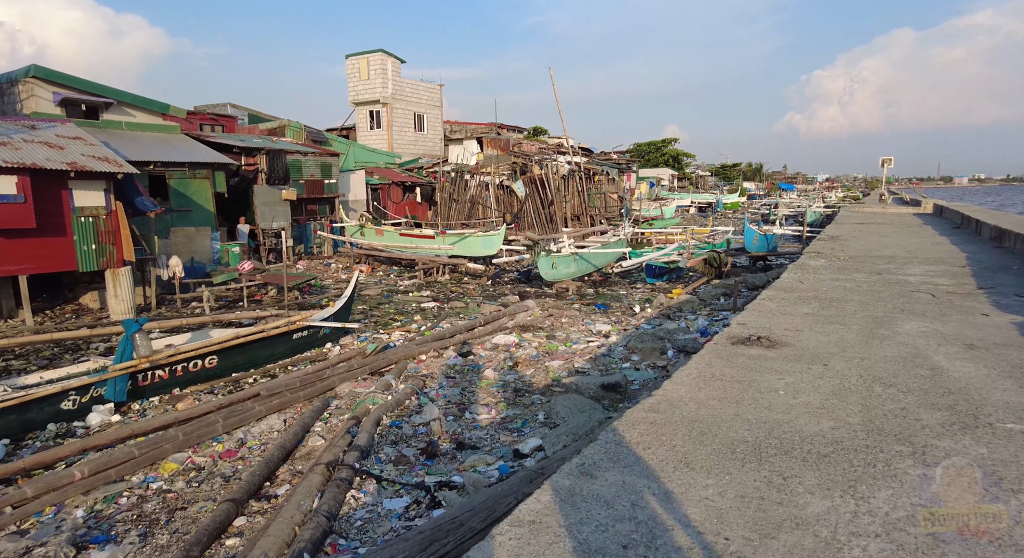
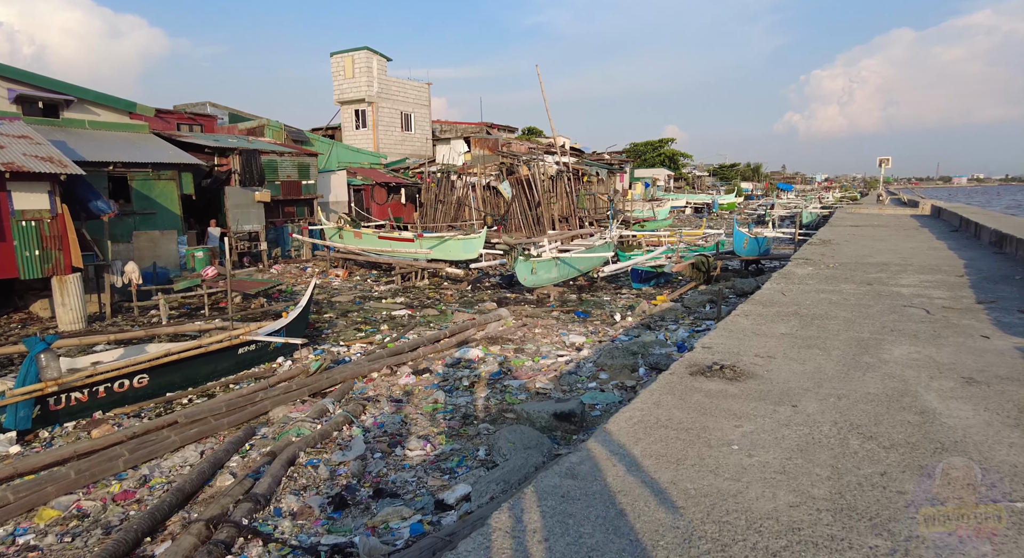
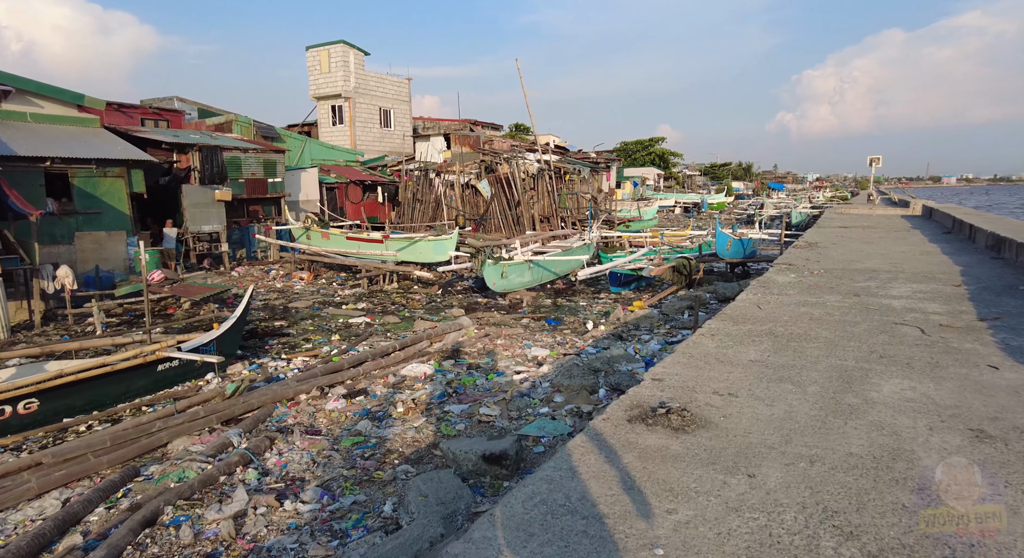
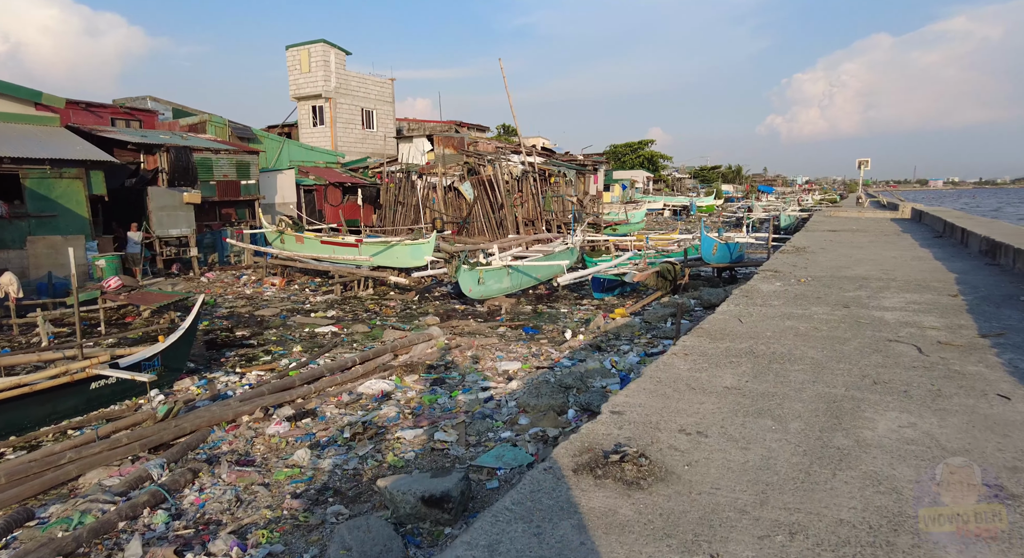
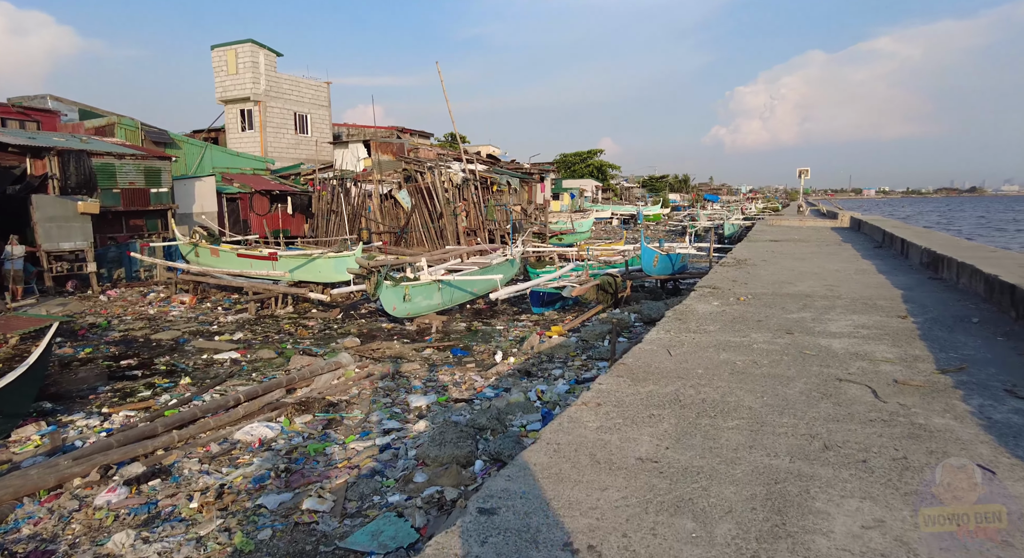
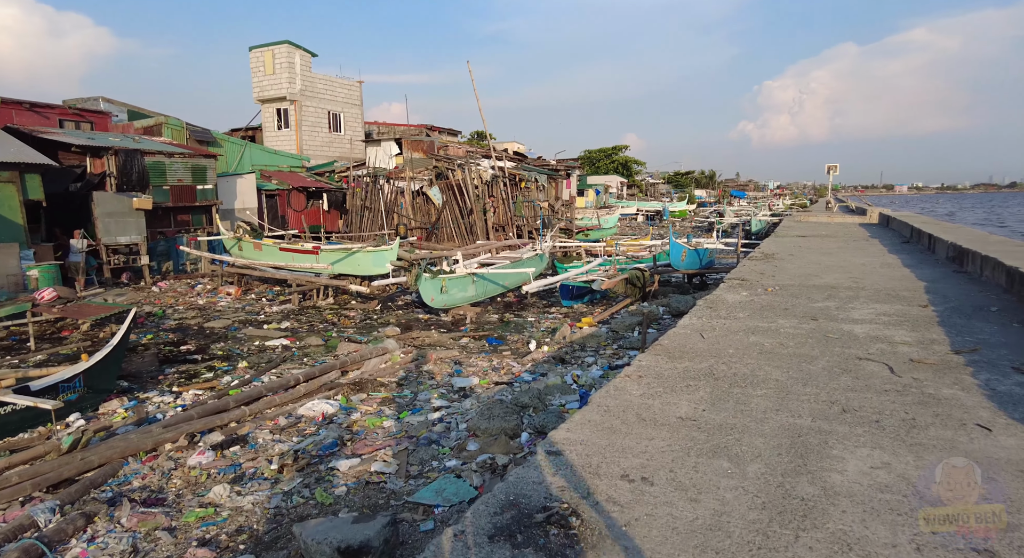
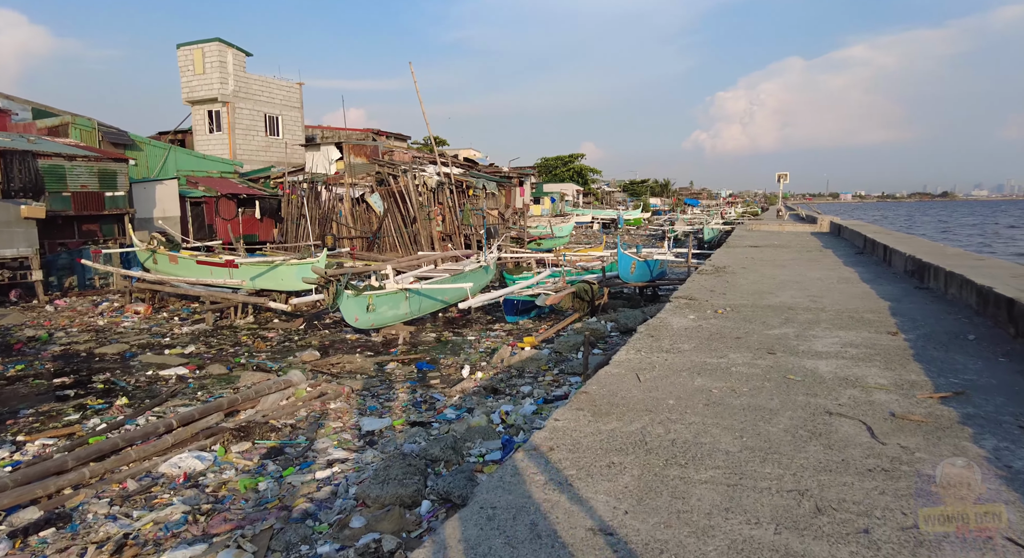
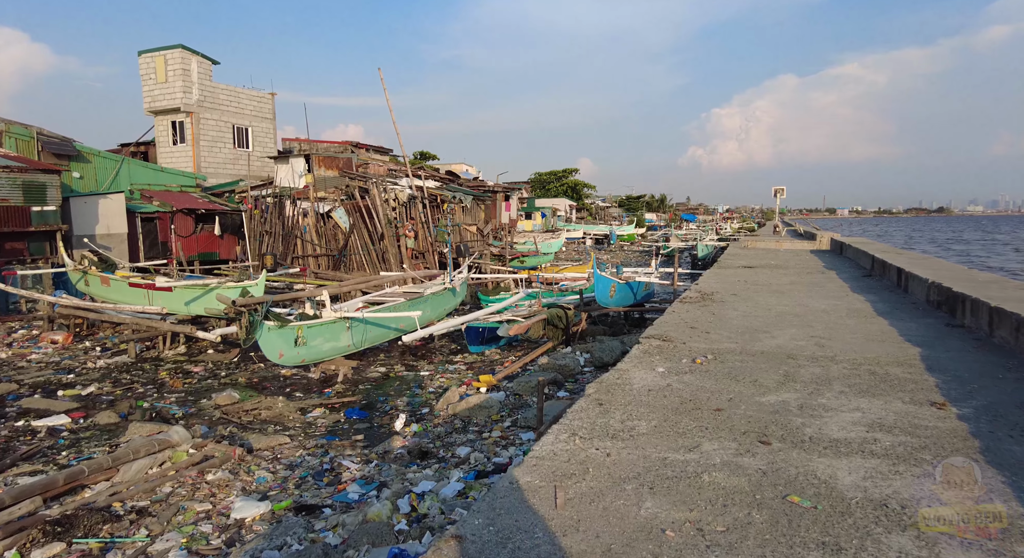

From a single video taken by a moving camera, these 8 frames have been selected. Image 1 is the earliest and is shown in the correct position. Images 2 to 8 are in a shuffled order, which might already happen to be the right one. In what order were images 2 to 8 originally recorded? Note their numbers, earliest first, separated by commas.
2, 3, 4, 6, 5, 7, 8
